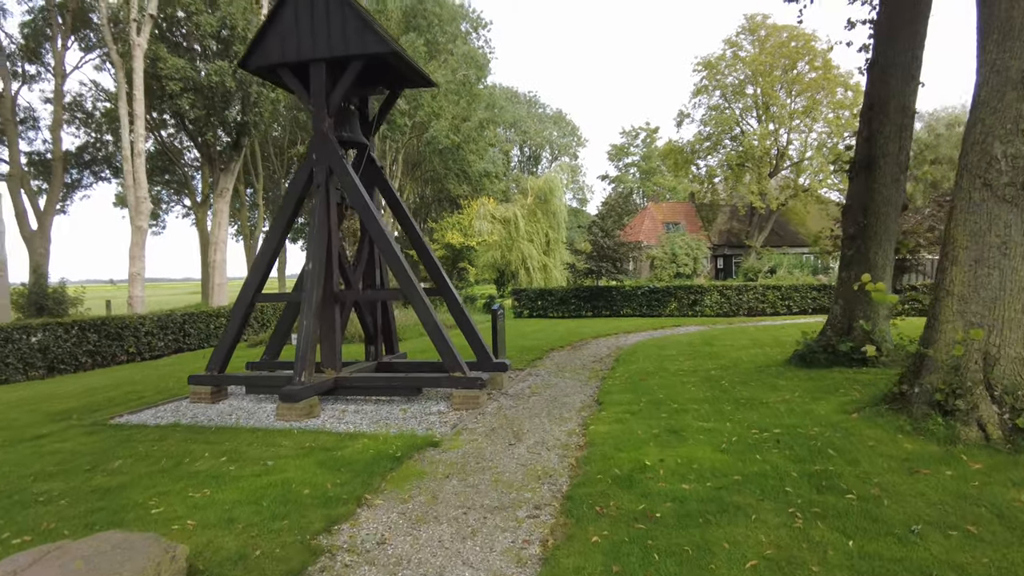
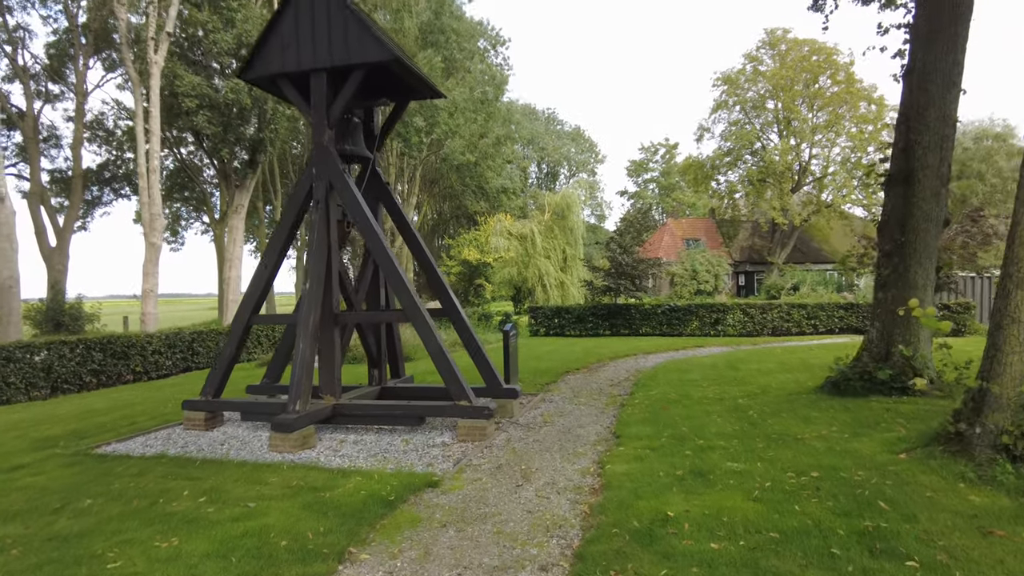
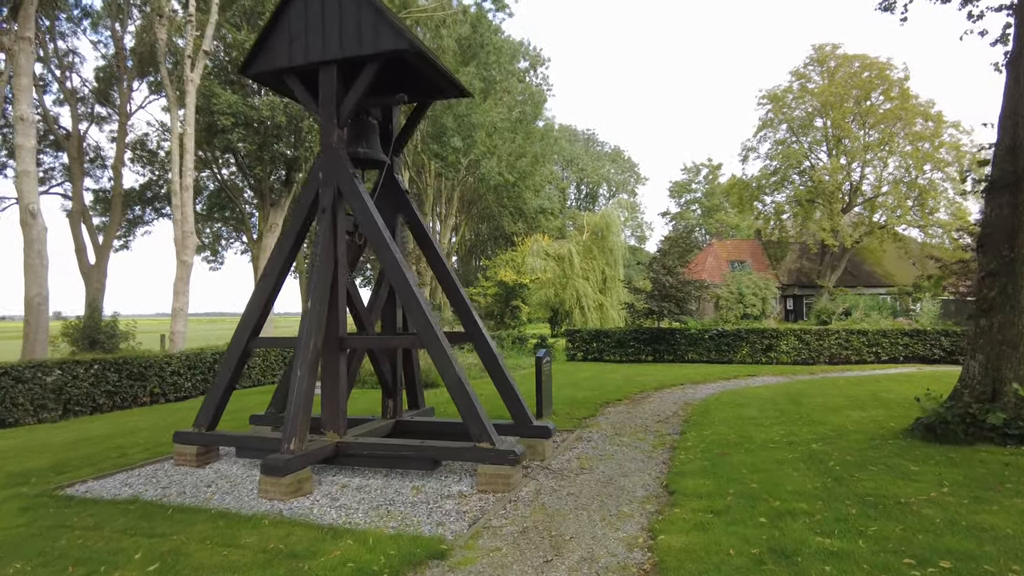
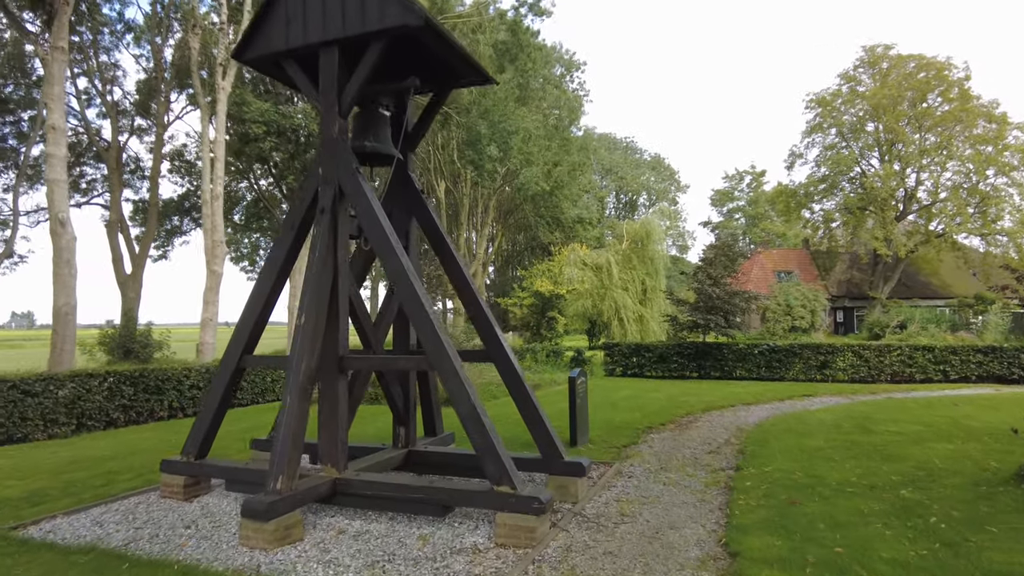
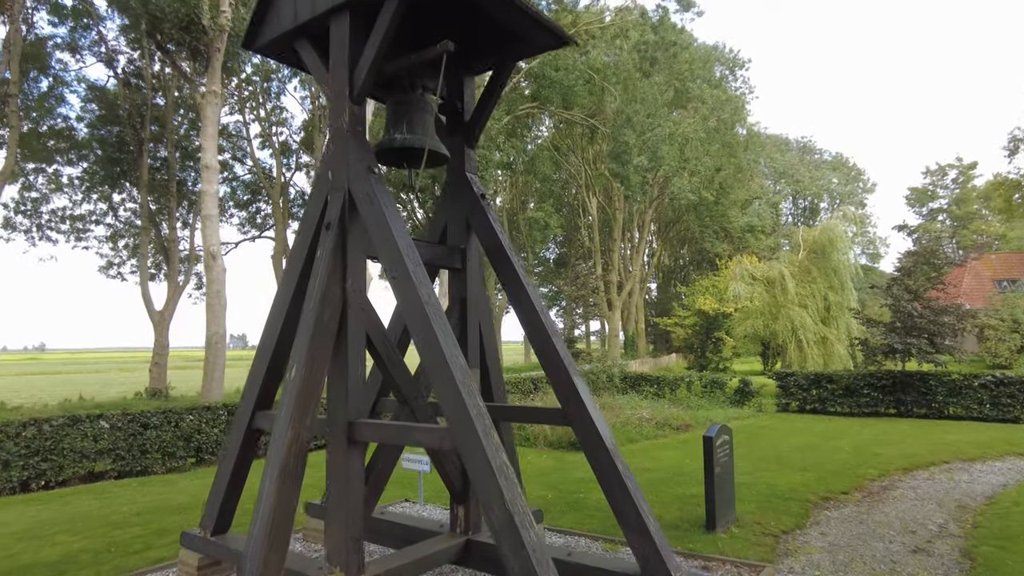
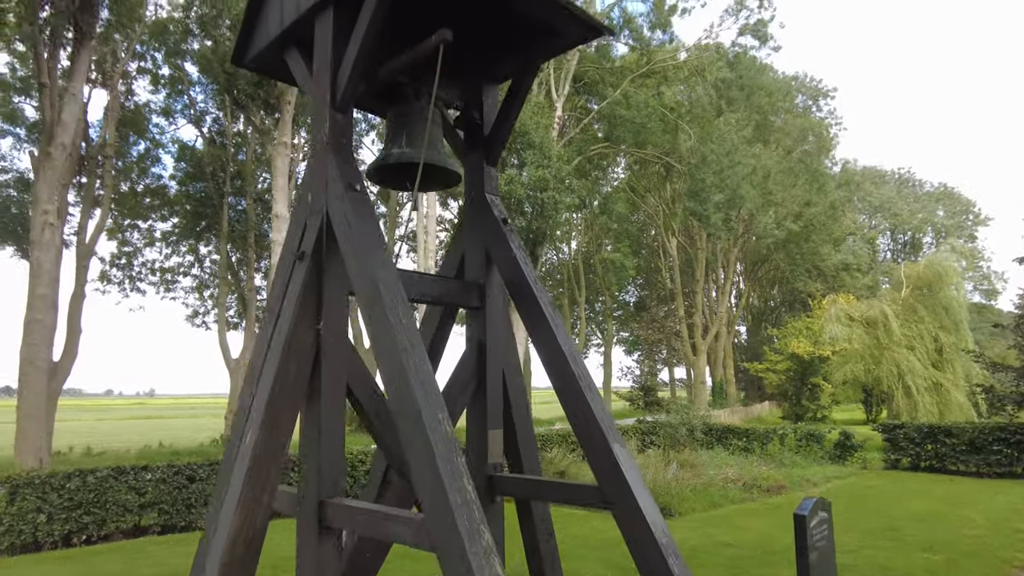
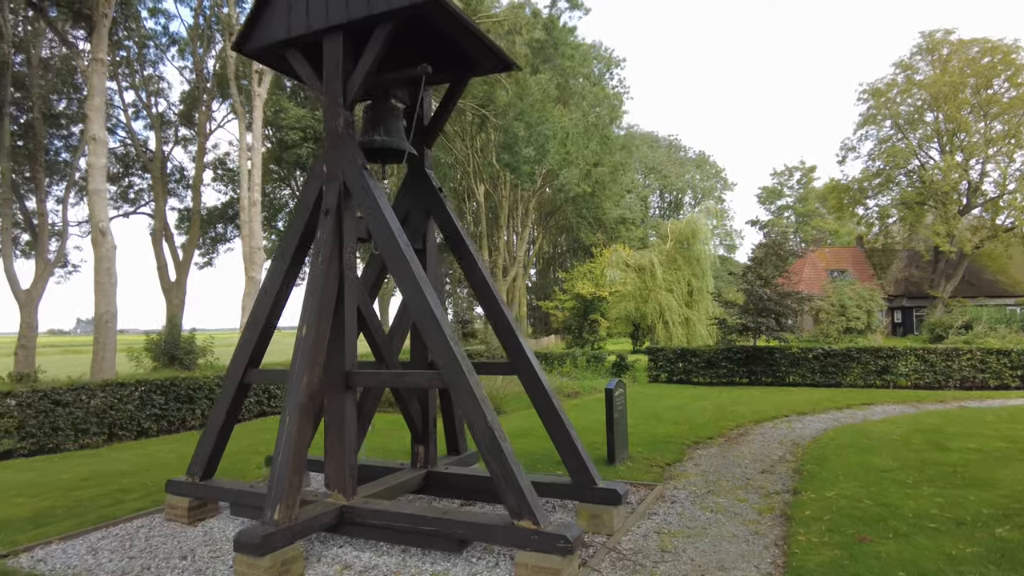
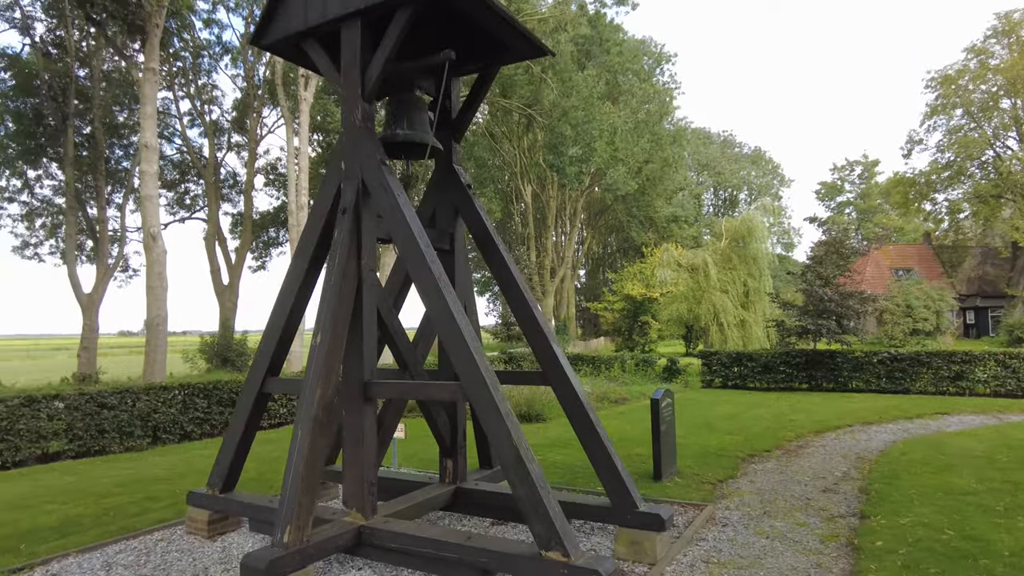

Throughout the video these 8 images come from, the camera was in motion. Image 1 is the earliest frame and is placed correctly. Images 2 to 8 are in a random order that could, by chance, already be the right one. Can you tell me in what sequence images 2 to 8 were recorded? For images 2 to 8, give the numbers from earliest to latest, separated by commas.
2, 3, 4, 7, 8, 5, 6
